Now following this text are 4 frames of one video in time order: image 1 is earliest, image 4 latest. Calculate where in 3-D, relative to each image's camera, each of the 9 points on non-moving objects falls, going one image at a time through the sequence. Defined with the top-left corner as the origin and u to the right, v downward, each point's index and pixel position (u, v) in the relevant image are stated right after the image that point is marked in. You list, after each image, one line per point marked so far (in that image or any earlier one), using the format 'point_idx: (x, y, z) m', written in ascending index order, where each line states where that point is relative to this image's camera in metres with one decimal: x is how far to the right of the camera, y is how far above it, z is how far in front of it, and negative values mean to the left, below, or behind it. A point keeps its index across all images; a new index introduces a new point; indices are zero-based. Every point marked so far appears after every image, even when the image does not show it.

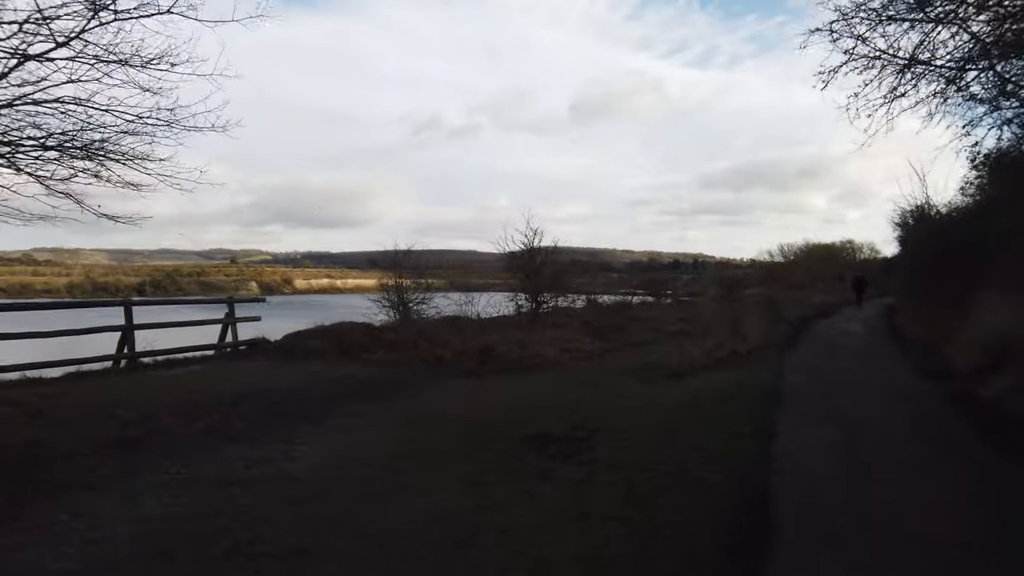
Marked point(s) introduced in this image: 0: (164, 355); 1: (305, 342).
0: (-7.5, -1.4, +15.3) m
1: (-4.8, -1.2, +16.5) m
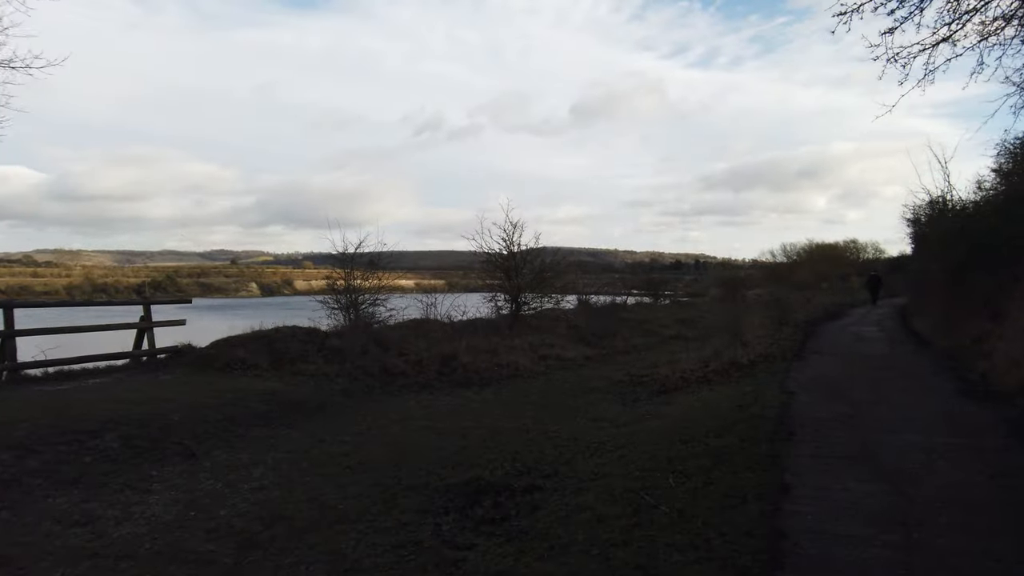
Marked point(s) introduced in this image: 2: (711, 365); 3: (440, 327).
0: (-8.2, -1.4, +12.9) m
1: (-5.6, -1.2, +14.1) m
2: (+3.9, -1.5, +14.0) m
3: (-1.9, -1.0, +18.3) m
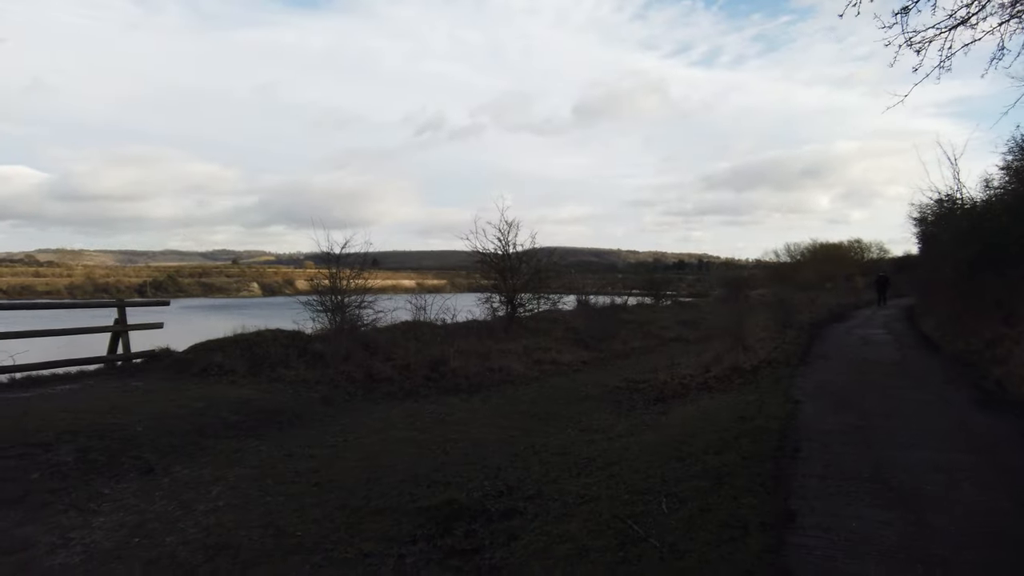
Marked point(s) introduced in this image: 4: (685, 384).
0: (-8.4, -1.5, +12.3) m
1: (-5.8, -1.3, +13.5) m
2: (+3.8, -1.5, +13.4) m
3: (-2.0, -1.0, +17.6) m
4: (+3.0, -1.7, +12.4) m
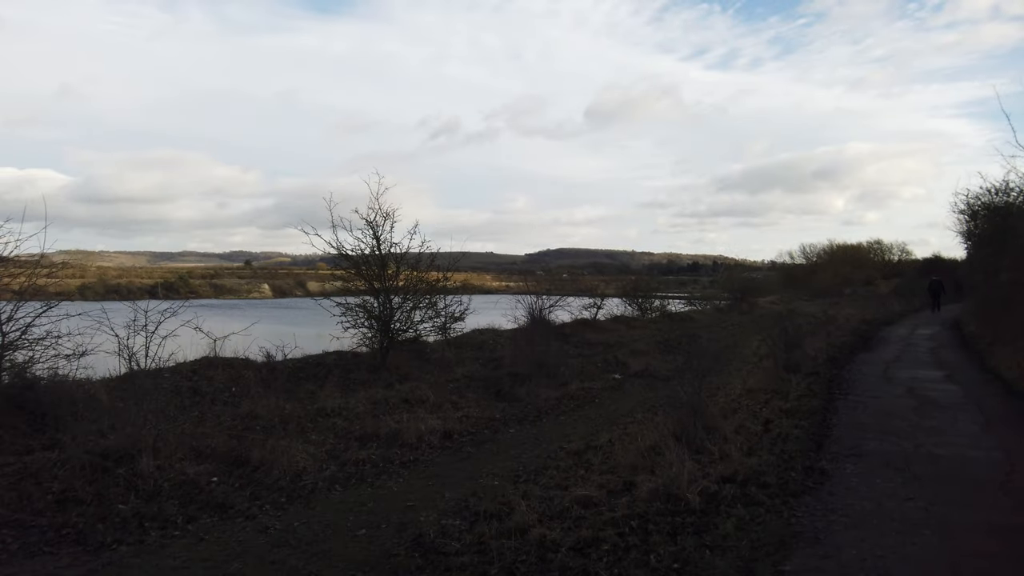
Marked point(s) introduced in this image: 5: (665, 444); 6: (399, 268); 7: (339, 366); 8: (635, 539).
0: (-11.2, -1.8, +5.6) m
1: (-8.5, -1.6, +6.8) m
2: (+1.0, -1.9, +6.5) m
3: (-4.7, -1.4, +10.8) m
4: (+0.3, -2.0, +5.5) m
5: (+1.6, -1.7, +7.8) m
6: (-2.3, +0.3, +17.4) m
7: (-3.3, -1.5, +14.1) m
8: (+1.0, -1.9, +5.5) m
